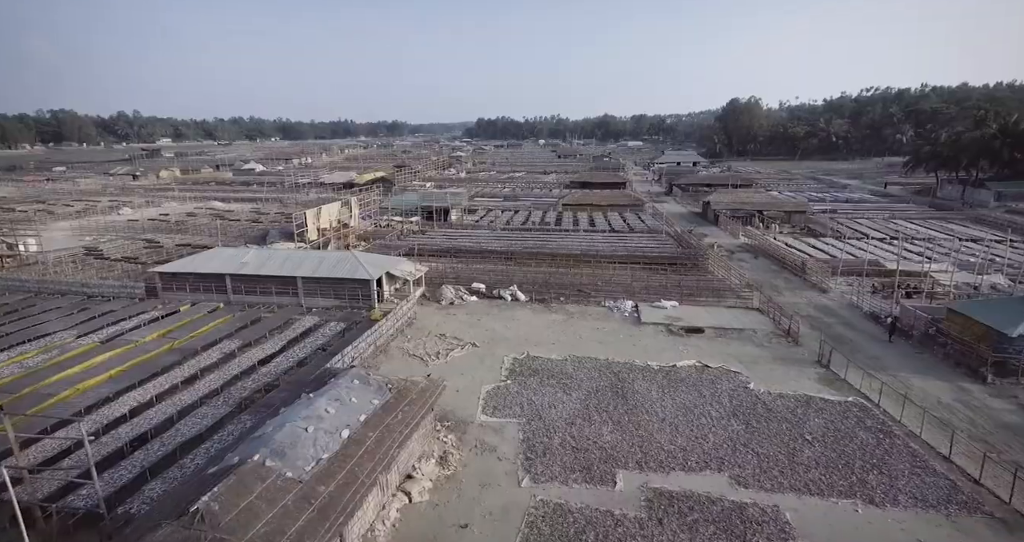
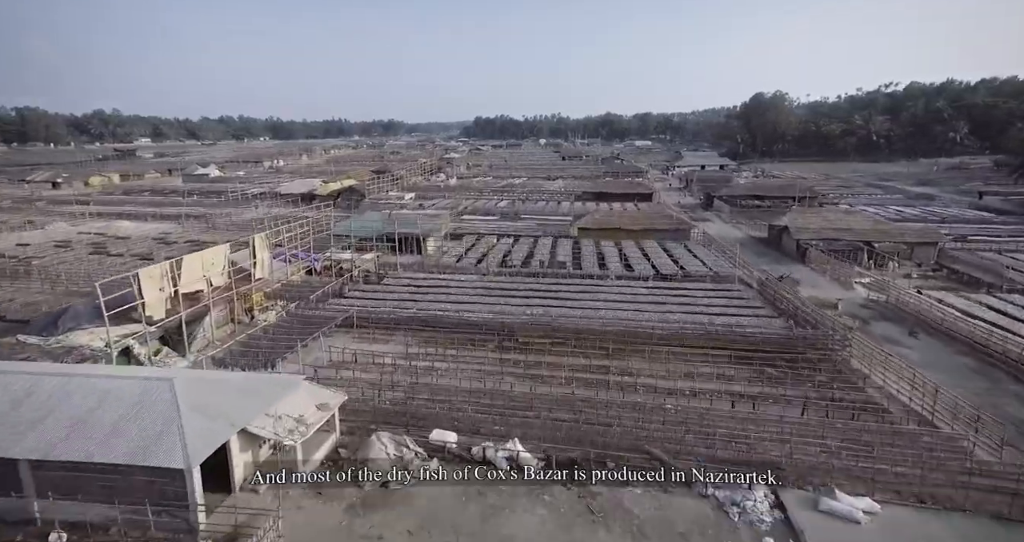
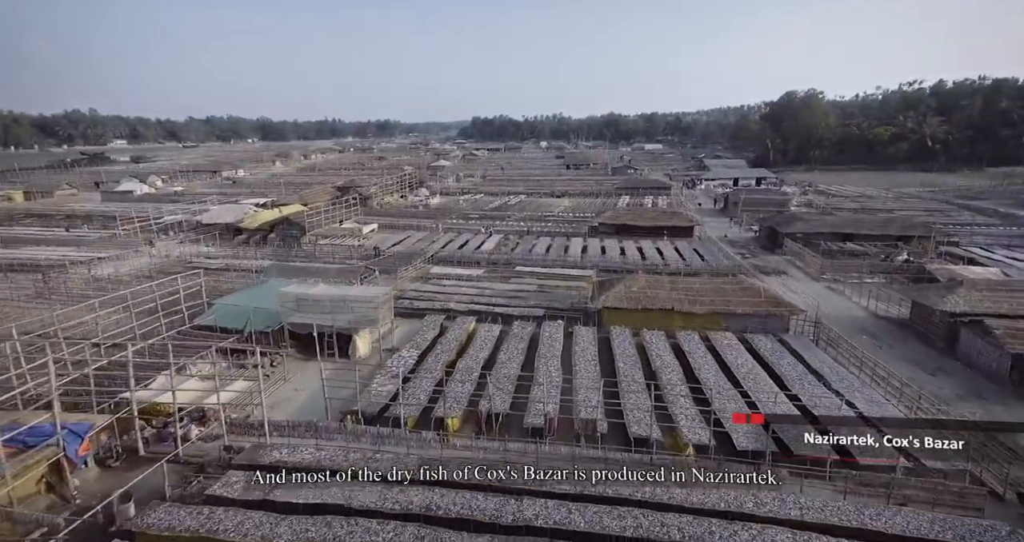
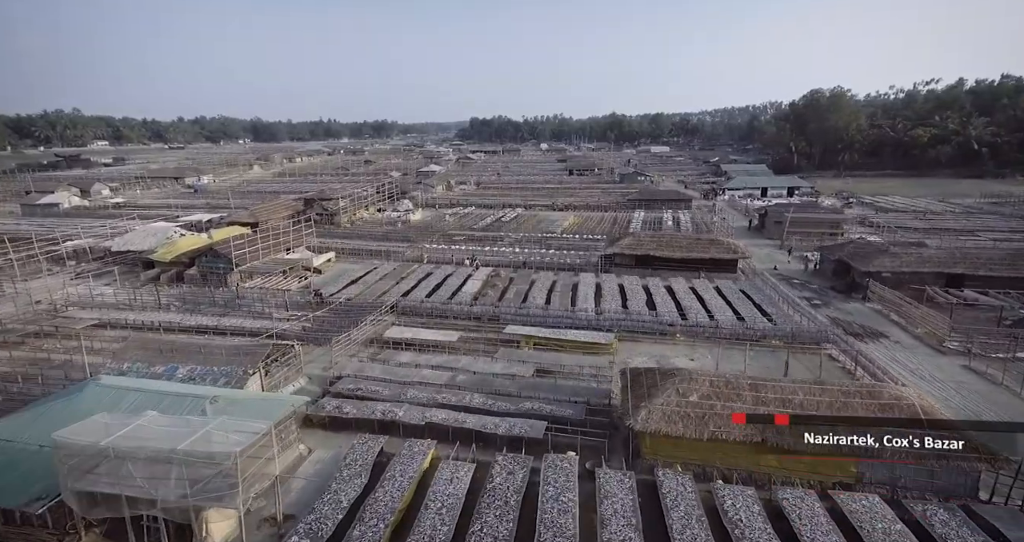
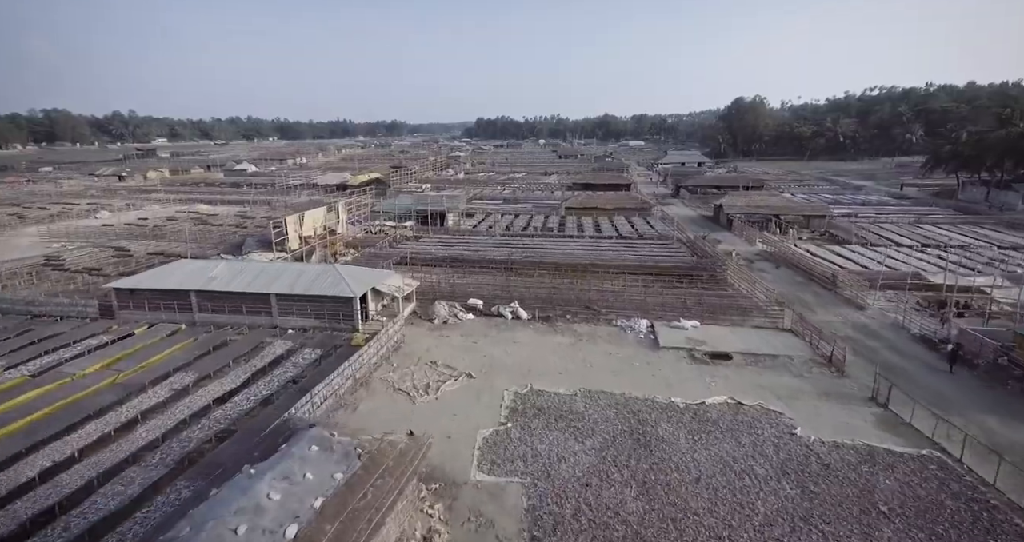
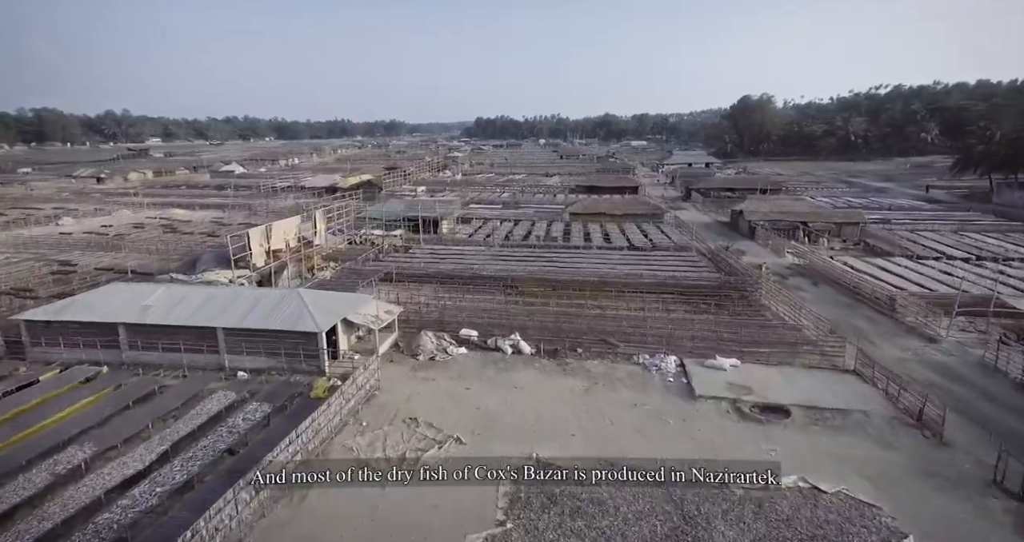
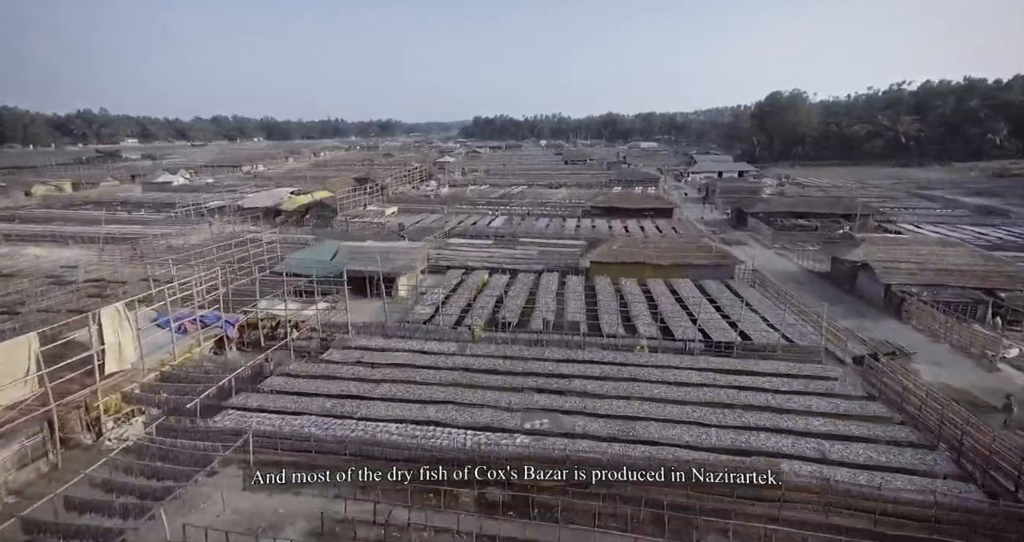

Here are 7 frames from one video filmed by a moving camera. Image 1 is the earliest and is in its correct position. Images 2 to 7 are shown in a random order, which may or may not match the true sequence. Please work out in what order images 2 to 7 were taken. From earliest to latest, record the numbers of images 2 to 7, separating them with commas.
5, 6, 2, 7, 3, 4
